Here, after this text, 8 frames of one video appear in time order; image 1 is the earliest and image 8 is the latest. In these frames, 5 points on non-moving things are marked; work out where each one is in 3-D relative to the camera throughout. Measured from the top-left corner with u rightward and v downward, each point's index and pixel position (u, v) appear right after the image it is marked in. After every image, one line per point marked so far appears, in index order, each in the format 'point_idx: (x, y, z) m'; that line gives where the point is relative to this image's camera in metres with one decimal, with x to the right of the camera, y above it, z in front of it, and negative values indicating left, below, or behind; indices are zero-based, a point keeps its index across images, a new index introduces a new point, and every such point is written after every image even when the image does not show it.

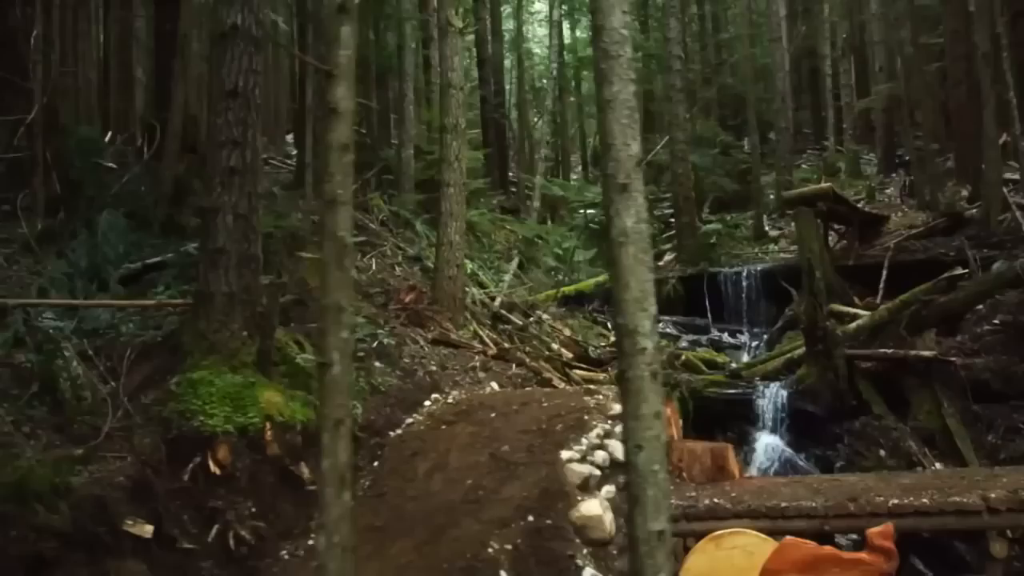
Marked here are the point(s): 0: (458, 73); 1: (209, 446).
0: (-0.9, +3.9, +12.1) m
1: (-2.5, -1.3, +5.5) m
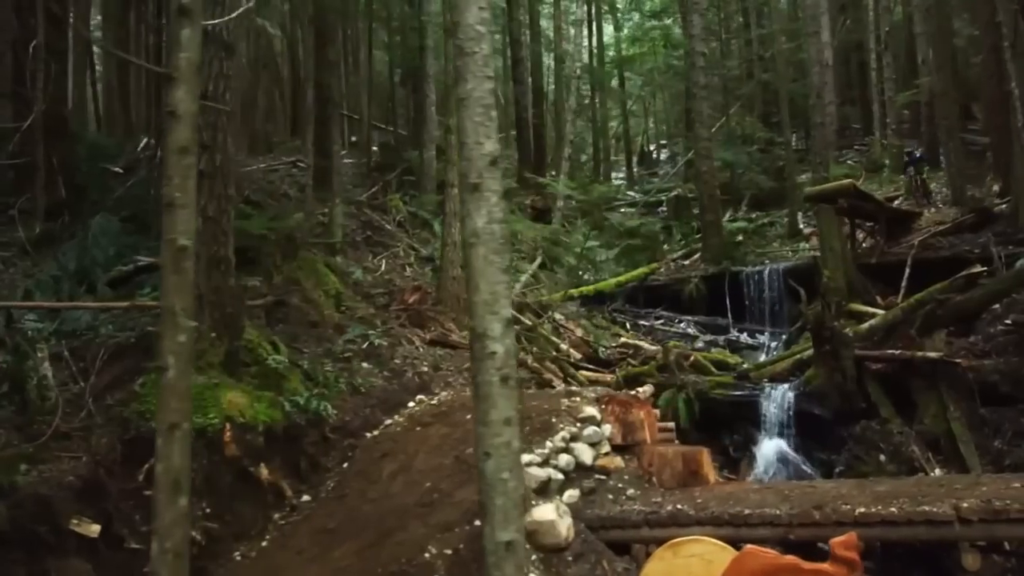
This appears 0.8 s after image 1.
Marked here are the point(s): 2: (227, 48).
0: (-0.9, +3.9, +12.1) m
1: (-2.9, -1.3, +5.5) m
2: (-2.9, +2.4, +6.8) m
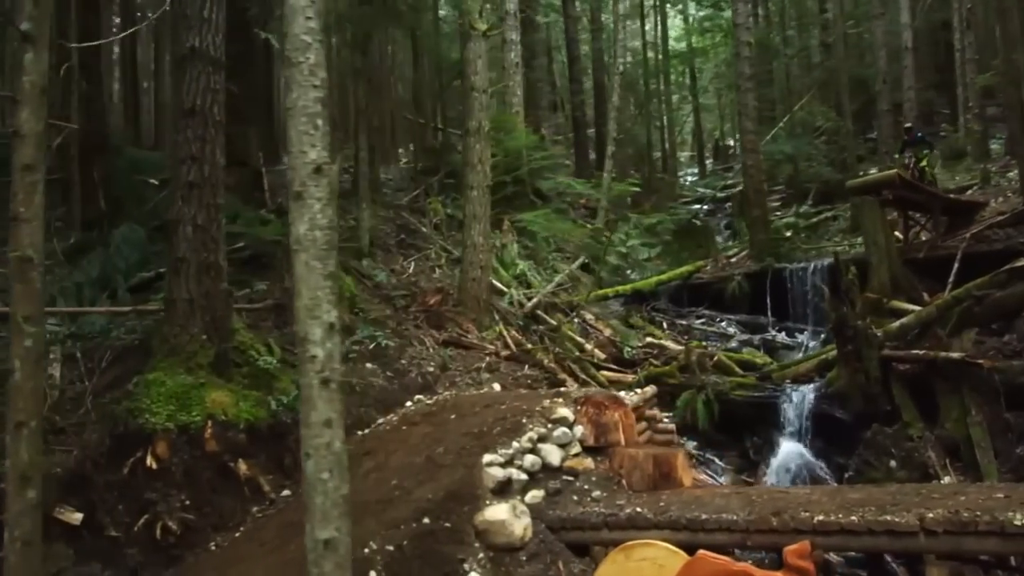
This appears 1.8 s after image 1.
0: (-0.5, +3.9, +12.2) m
1: (-3.2, -1.4, +5.9) m
2: (-3.2, +2.4, +7.1) m
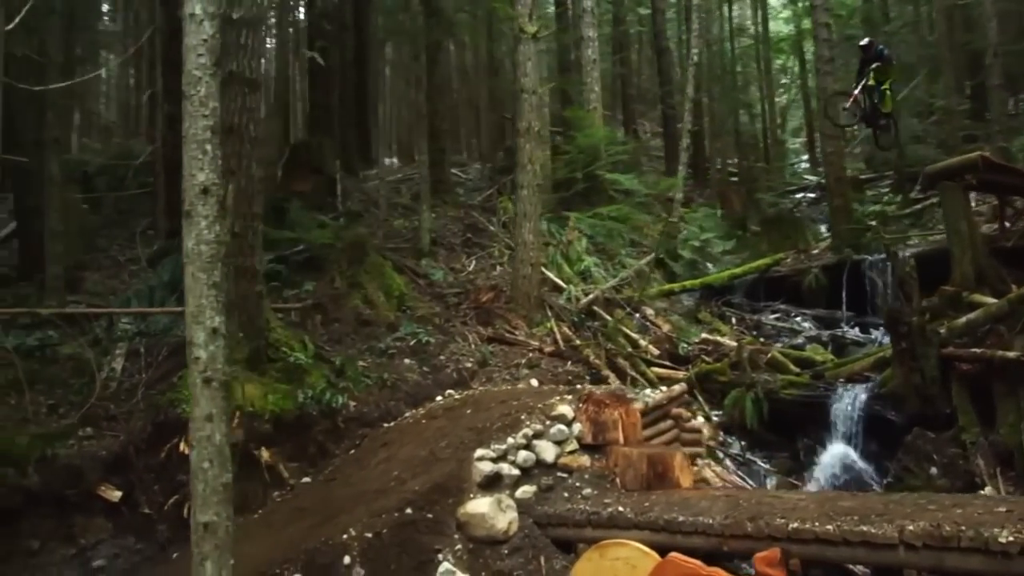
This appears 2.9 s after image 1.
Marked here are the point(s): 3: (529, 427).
0: (+0.3, +3.9, +12.3) m
1: (-3.2, -1.4, +6.6) m
2: (-3.1, +2.3, +7.7) m
3: (+0.2, -1.3, +6.3) m
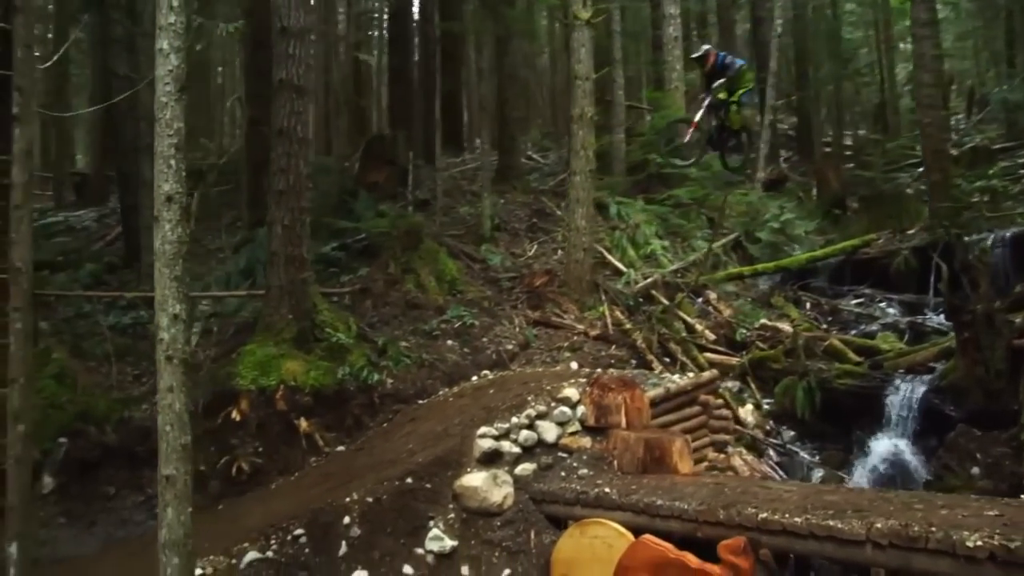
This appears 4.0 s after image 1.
0: (+1.3, +4.2, +12.4) m
1: (-3.1, -1.2, +7.4) m
2: (-2.7, +2.5, +8.4) m
3: (+0.2, -1.2, +6.6) m
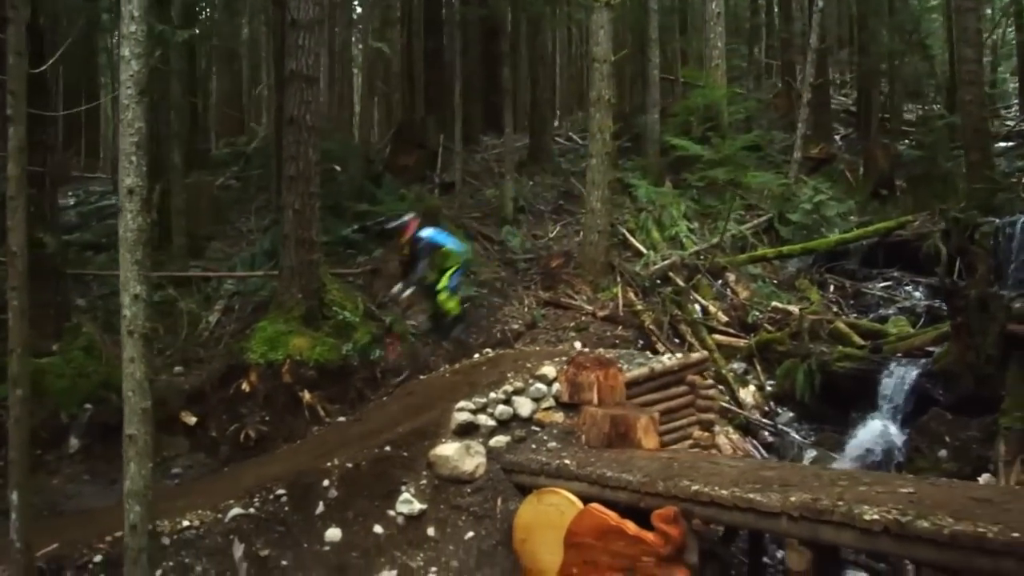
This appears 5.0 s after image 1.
0: (+1.6, +4.6, +12.5) m
1: (-3.2, -1.0, +8.0) m
2: (-2.8, +2.8, +8.9) m
3: (0.0, -1.0, +6.9) m
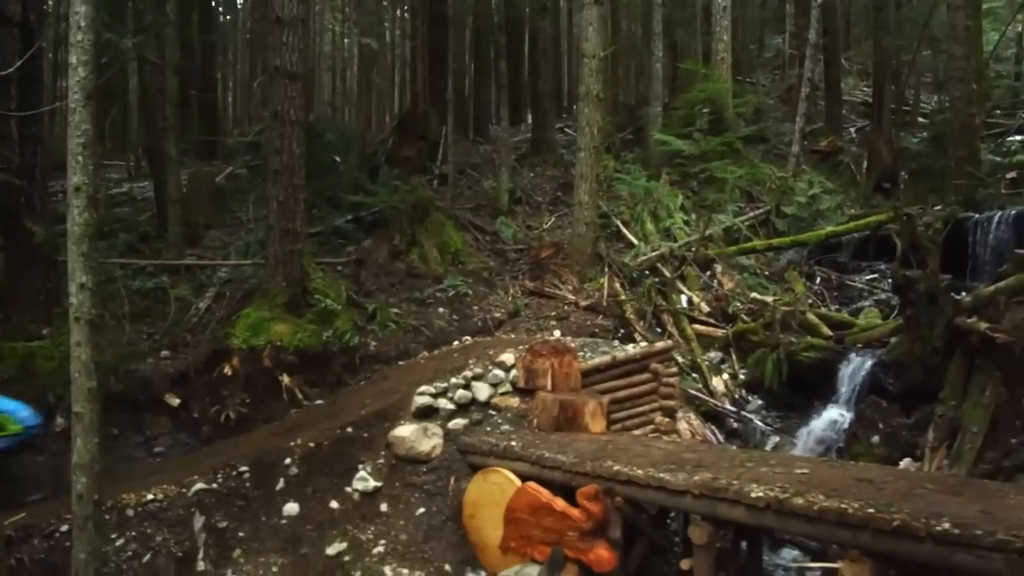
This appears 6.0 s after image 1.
0: (+1.5, +4.8, +12.6) m
1: (-3.6, -0.9, +8.4) m
2: (-3.1, +2.9, +9.3) m
3: (-0.4, -0.9, +7.2) m
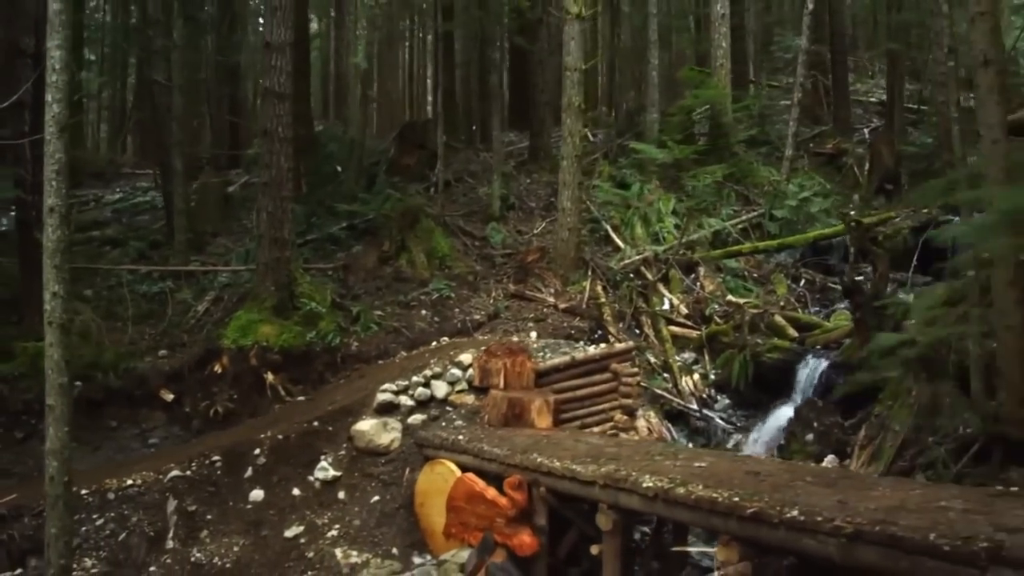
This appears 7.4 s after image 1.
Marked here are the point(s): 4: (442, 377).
0: (+1.2, +4.7, +13.0) m
1: (-4.0, -0.9, +9.1) m
2: (-3.5, +2.9, +9.8) m
3: (-0.9, -0.9, +7.7) m
4: (-0.8, -1.0, +7.6) m
